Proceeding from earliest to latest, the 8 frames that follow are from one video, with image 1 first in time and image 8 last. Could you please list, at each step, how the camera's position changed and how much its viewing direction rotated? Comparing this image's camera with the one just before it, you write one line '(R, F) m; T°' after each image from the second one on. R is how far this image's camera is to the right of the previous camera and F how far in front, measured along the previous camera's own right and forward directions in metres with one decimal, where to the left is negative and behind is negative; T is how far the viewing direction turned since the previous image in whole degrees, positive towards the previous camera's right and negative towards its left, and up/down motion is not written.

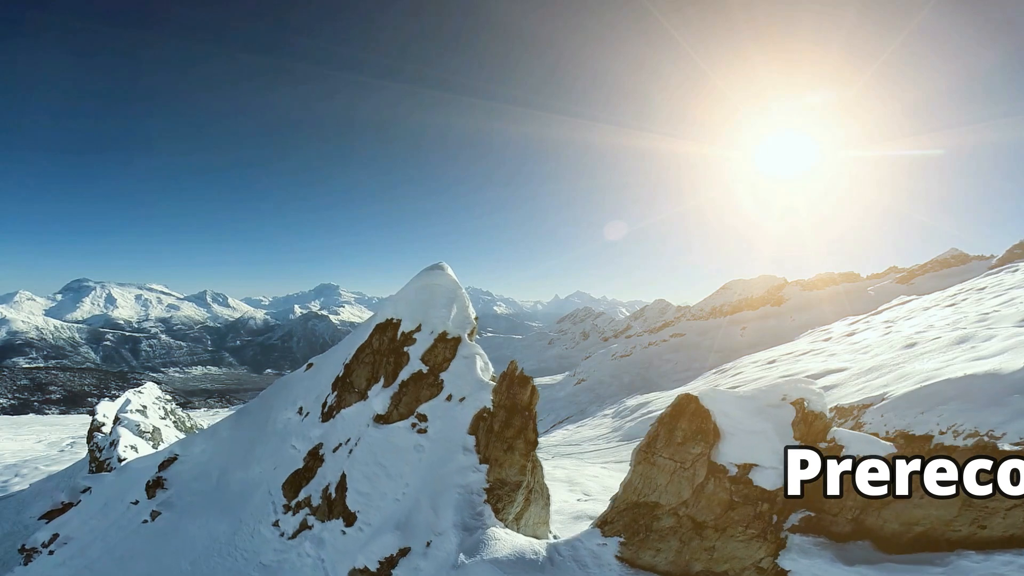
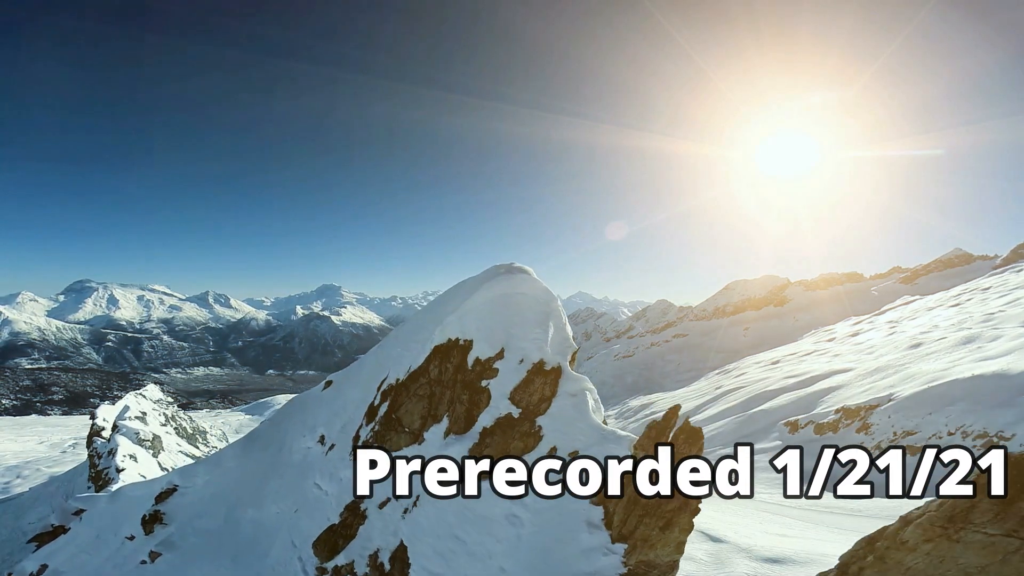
(-0.7, +0.8) m; 0°
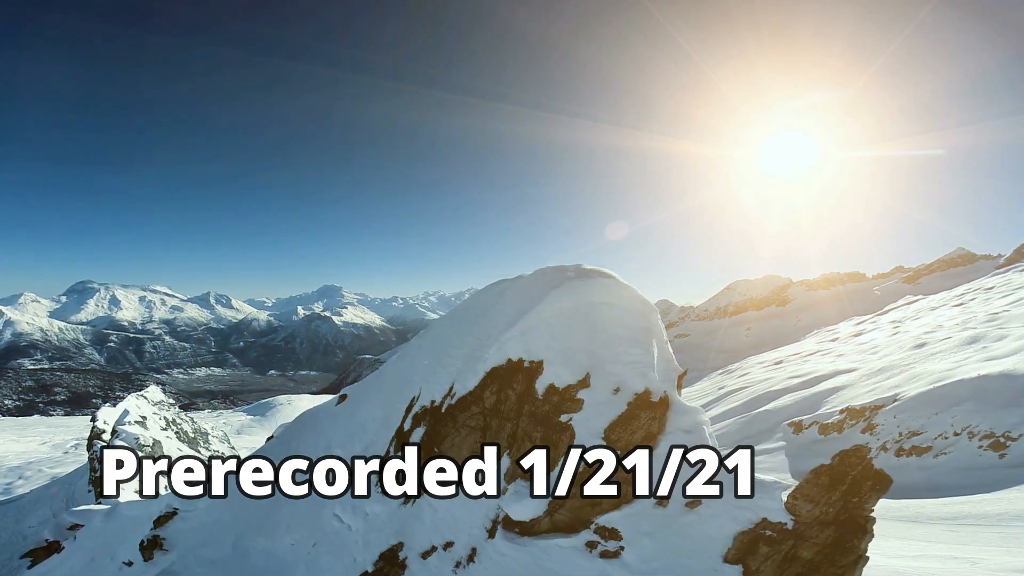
(-0.5, +0.6) m; 0°
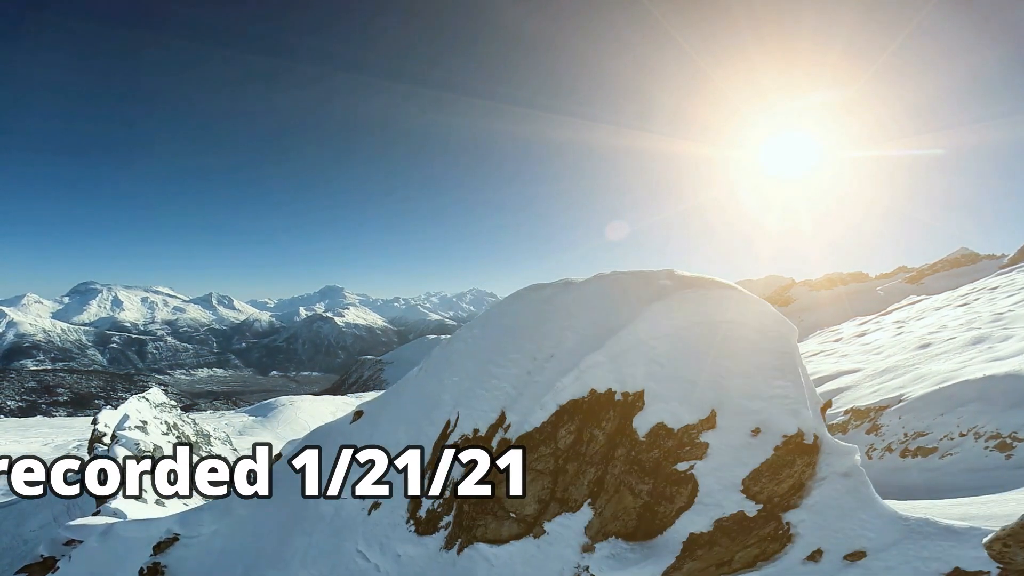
(-0.3, +0.4) m; 0°
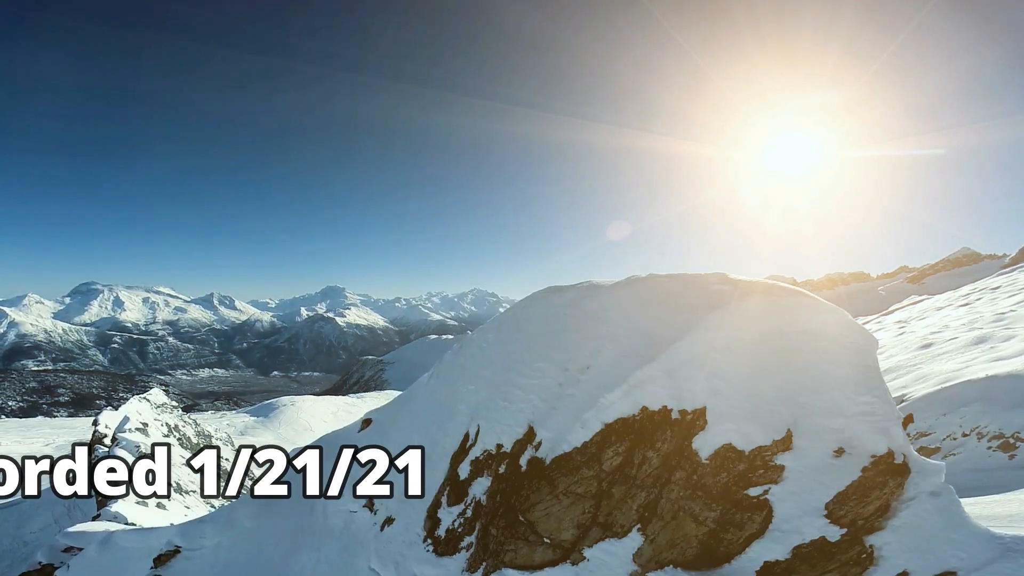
(-0.2, +0.2) m; 0°
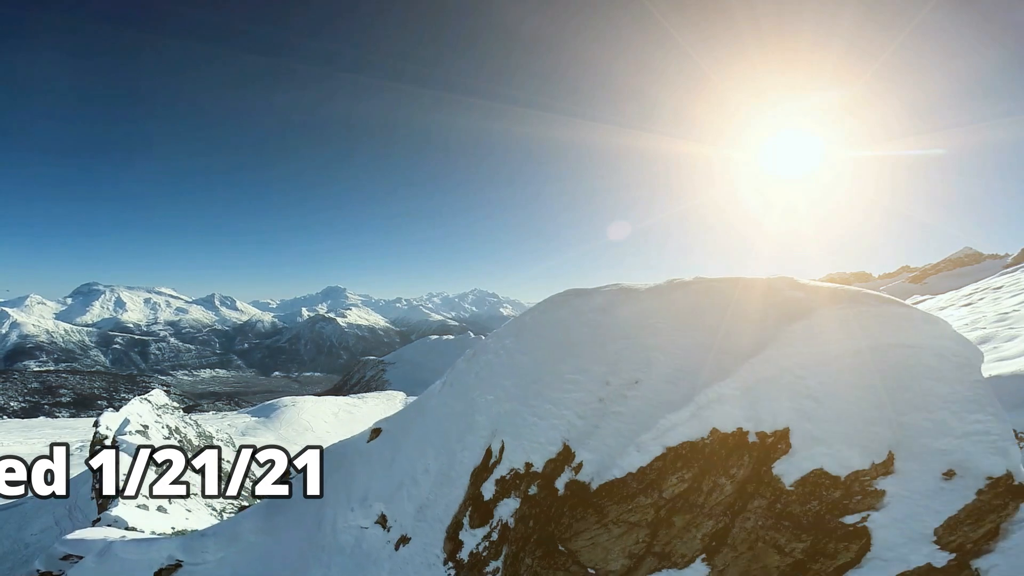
(-0.1, +0.2) m; 0°
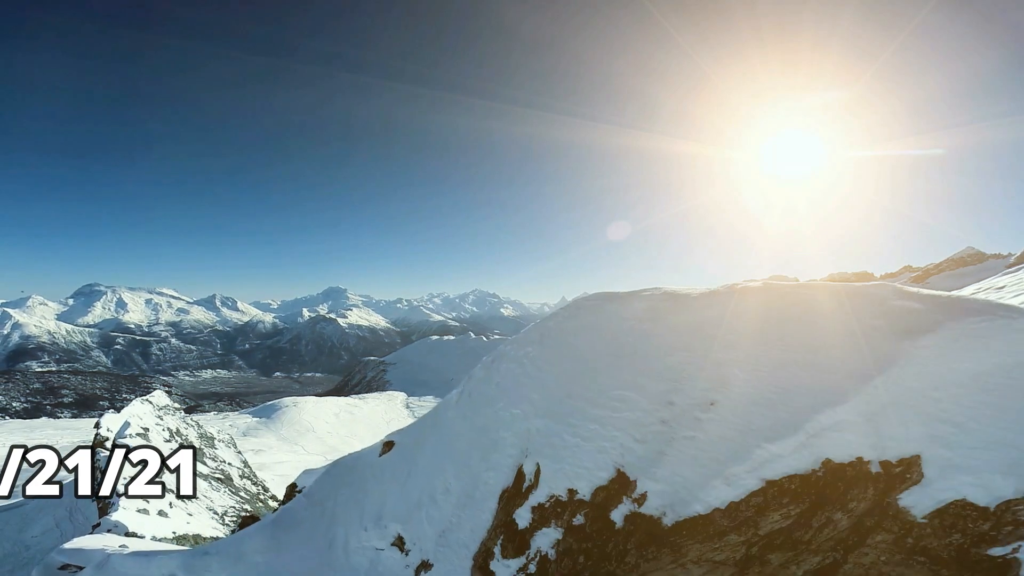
(-0.2, +0.2) m; 0°
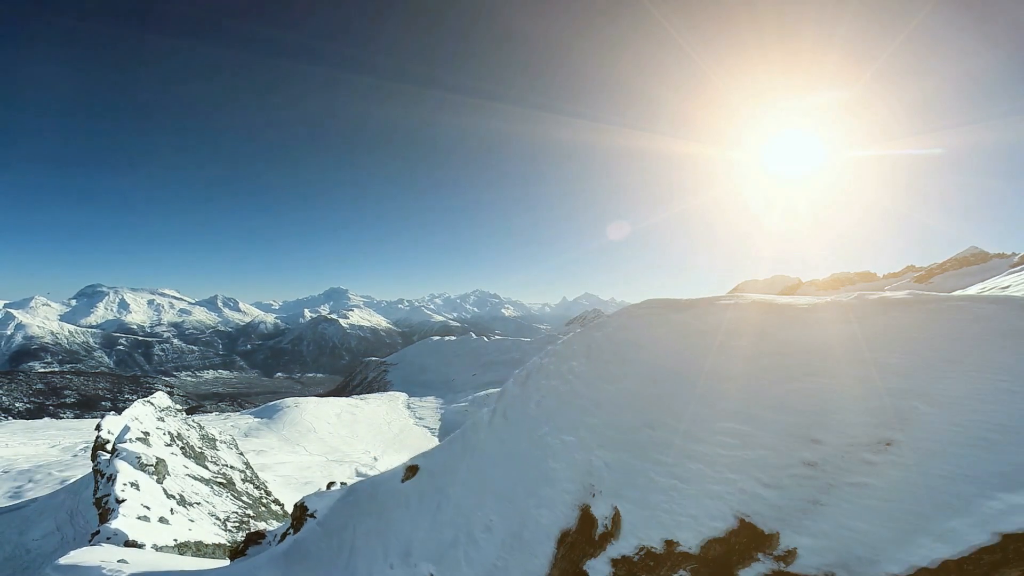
(-0.3, +0.4) m; 0°
